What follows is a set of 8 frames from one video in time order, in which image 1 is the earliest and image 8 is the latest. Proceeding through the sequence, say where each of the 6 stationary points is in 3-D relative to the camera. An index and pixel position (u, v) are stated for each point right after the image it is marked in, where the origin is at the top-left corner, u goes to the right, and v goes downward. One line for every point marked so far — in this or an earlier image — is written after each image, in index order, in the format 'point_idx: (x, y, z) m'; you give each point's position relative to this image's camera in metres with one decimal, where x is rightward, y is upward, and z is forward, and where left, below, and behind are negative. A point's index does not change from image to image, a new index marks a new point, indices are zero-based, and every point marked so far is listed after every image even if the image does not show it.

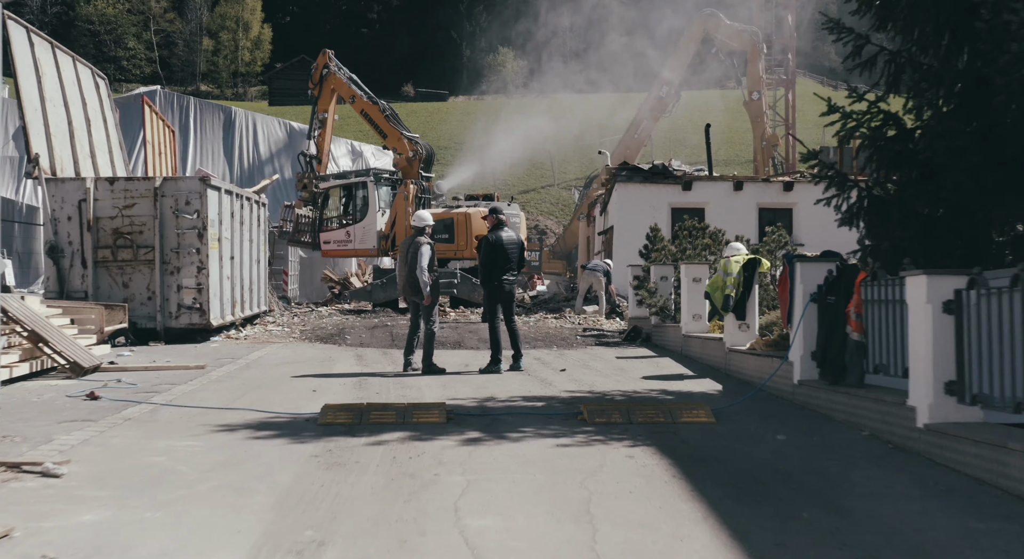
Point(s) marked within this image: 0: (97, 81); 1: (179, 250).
0: (-6.8, +3.3, +16.3) m
1: (-4.3, +0.4, +12.7) m
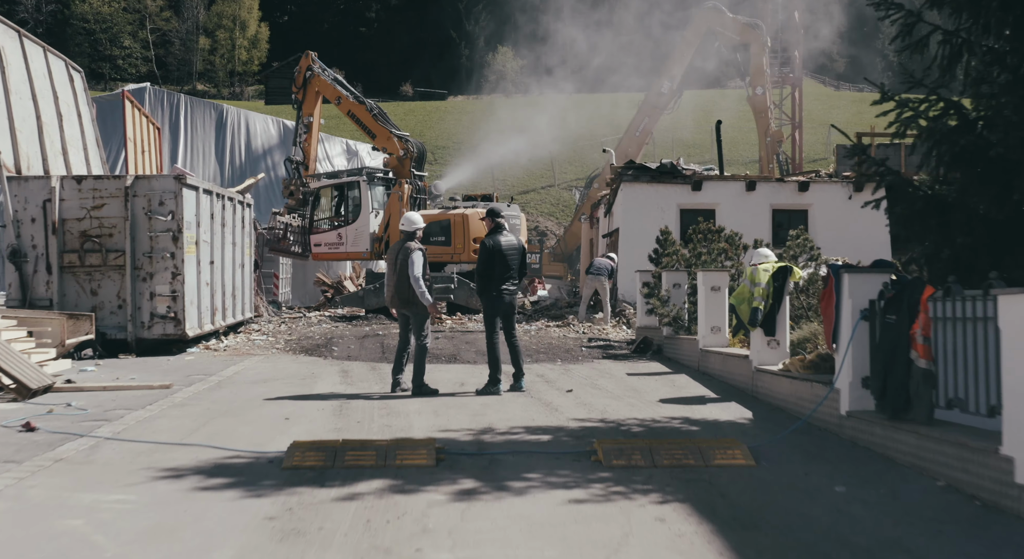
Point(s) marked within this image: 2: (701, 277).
0: (-6.8, +3.2, +15.3) m
1: (-4.3, +0.3, +11.7) m
2: (+1.8, 0.0, +9.7) m
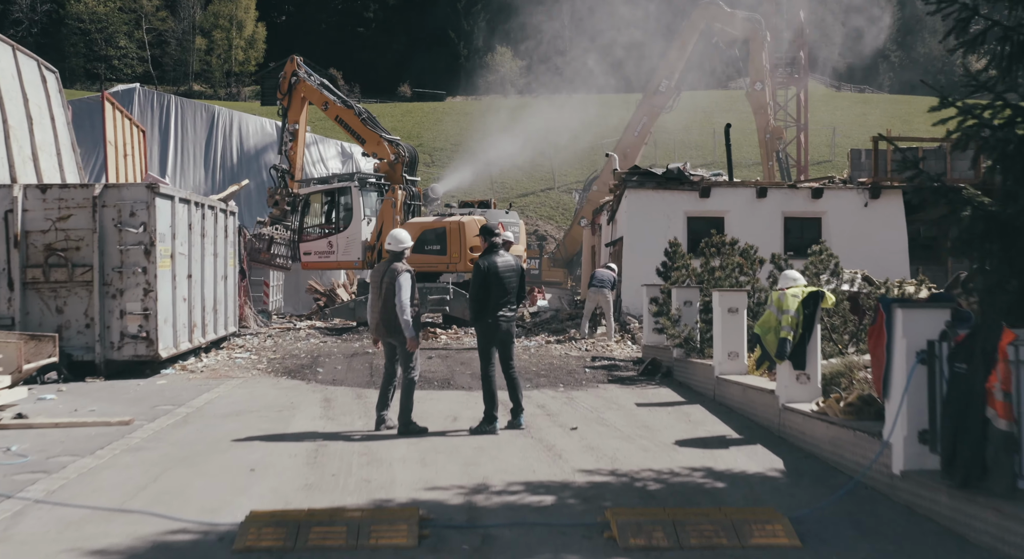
0: (-6.8, +3.0, +14.4) m
1: (-4.3, +0.1, +10.9) m
2: (+1.8, -0.2, +8.9) m
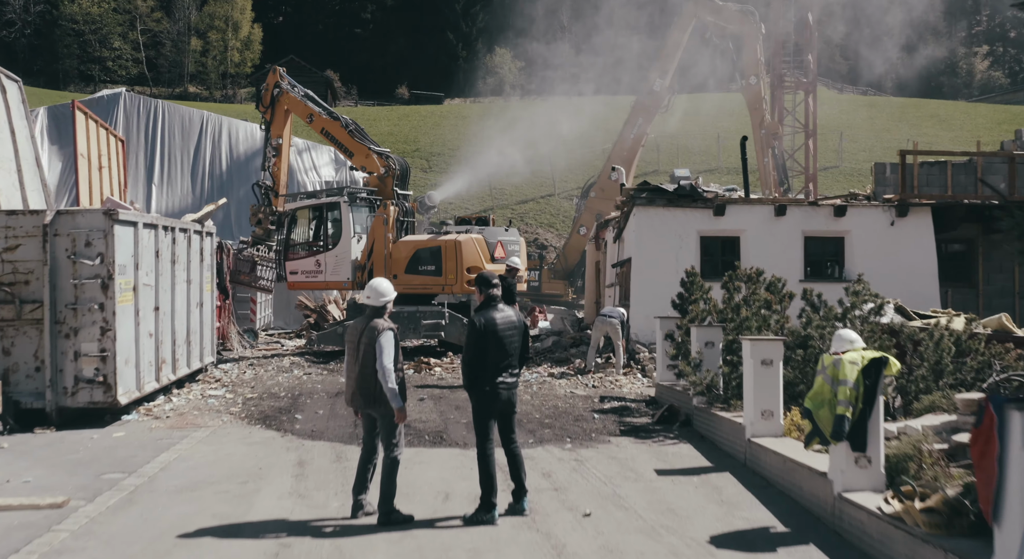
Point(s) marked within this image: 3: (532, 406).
0: (-6.8, +2.6, +13.3) m
1: (-4.3, -0.3, +9.7) m
2: (+1.8, -0.5, +7.8) m
3: (+0.2, -1.4, +10.8) m
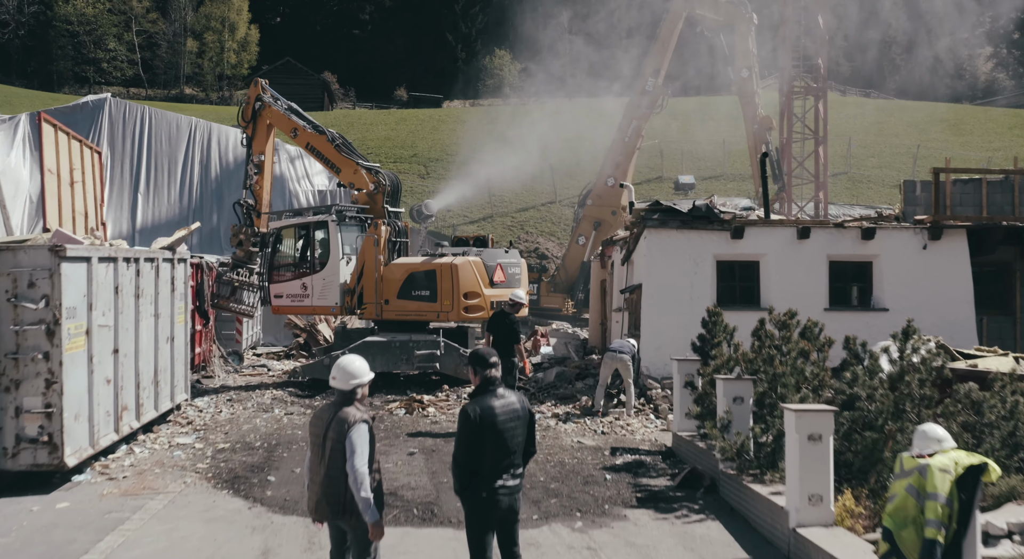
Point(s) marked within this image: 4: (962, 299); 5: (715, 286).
0: (-6.8, +2.2, +12.1) m
1: (-4.3, -0.7, +8.6) m
2: (+1.8, -0.9, +6.6) m
3: (+0.2, -1.8, +9.7) m
4: (+6.4, -0.3, +14.1) m
5: (+2.9, -0.1, +14.0) m
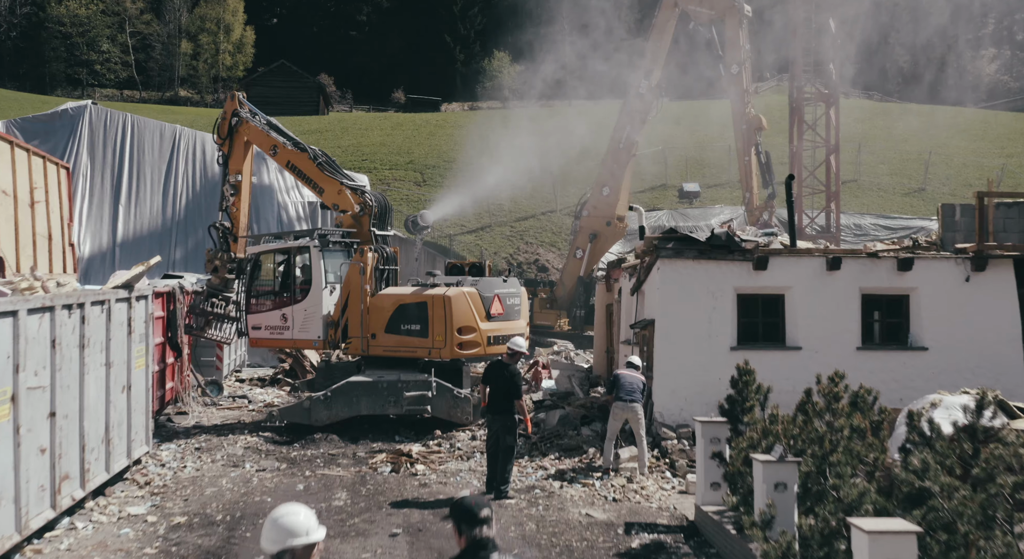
0: (-6.8, +1.8, +10.7) m
1: (-4.3, -1.1, +7.2) m
2: (+1.8, -1.4, +5.2) m
3: (+0.2, -2.2, +8.3) m
4: (+6.4, -0.7, +12.8) m
5: (+2.9, -0.6, +12.7) m
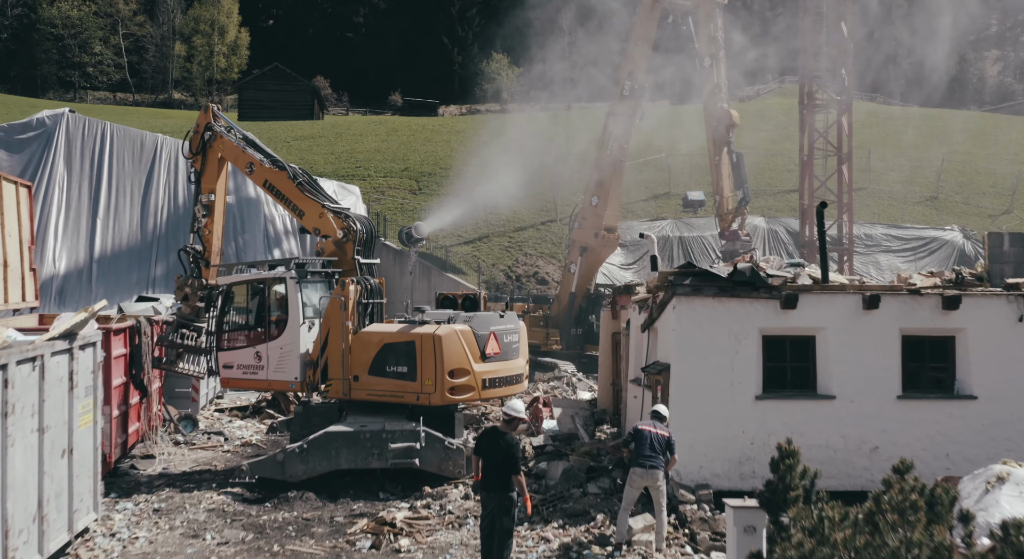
0: (-6.9, +1.3, +9.3) m
1: (-4.3, -1.6, +5.8) m
2: (+1.8, -1.8, +3.8) m
3: (+0.2, -2.7, +6.9) m
4: (+6.4, -1.2, +11.4) m
5: (+2.9, -1.0, +11.3) m
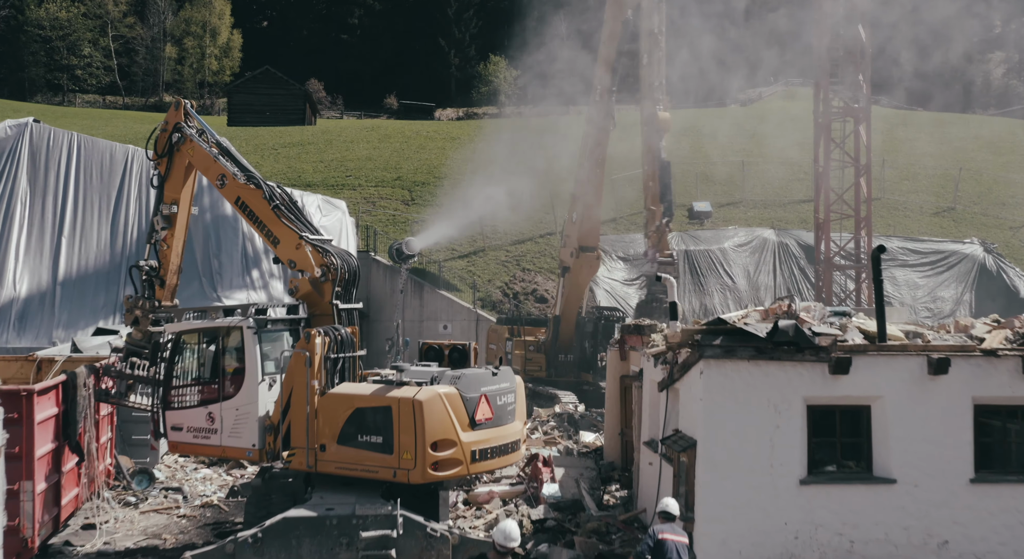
0: (-6.9, +0.8, +7.4) m
1: (-4.4, -2.1, +3.9) m
2: (+1.8, -2.4, +1.9) m
3: (+0.2, -3.2, +5.0) m
4: (+6.3, -1.7, +9.5) m
5: (+2.8, -1.6, +9.4) m
